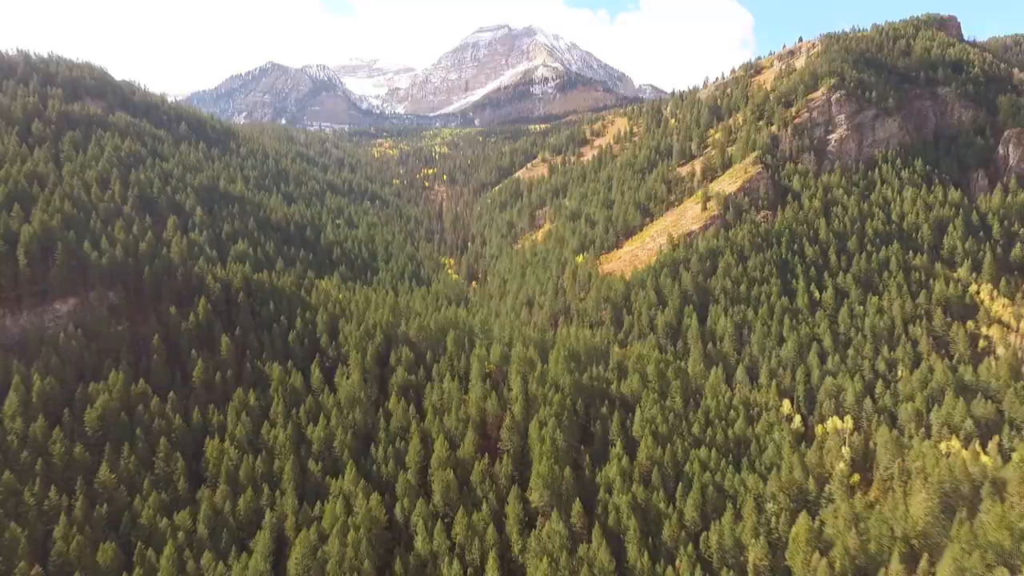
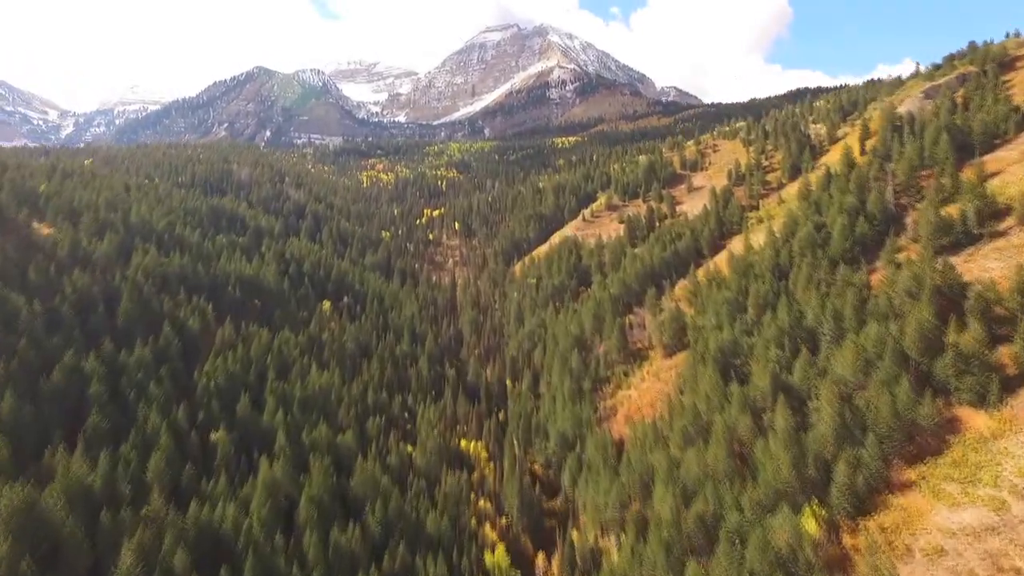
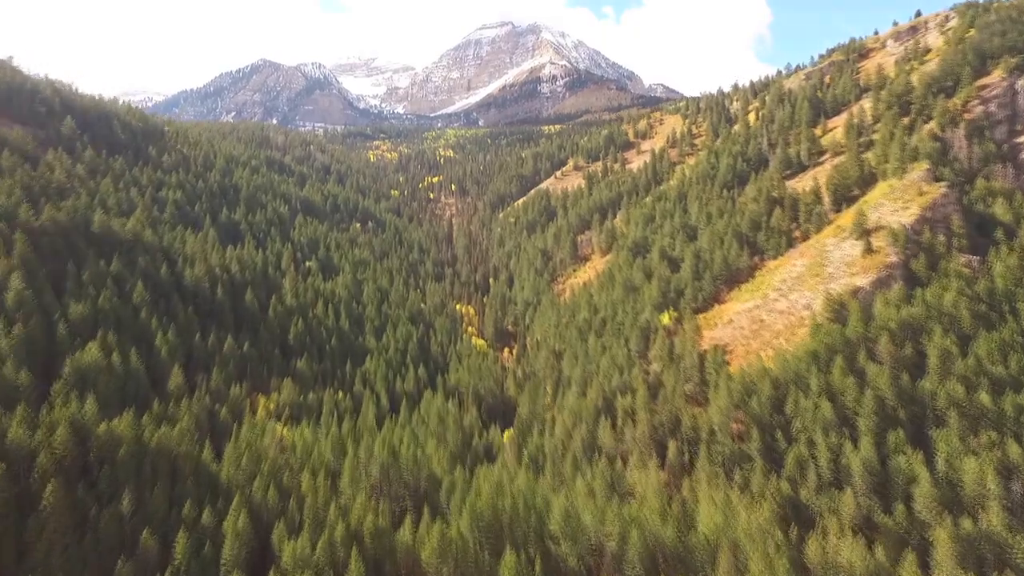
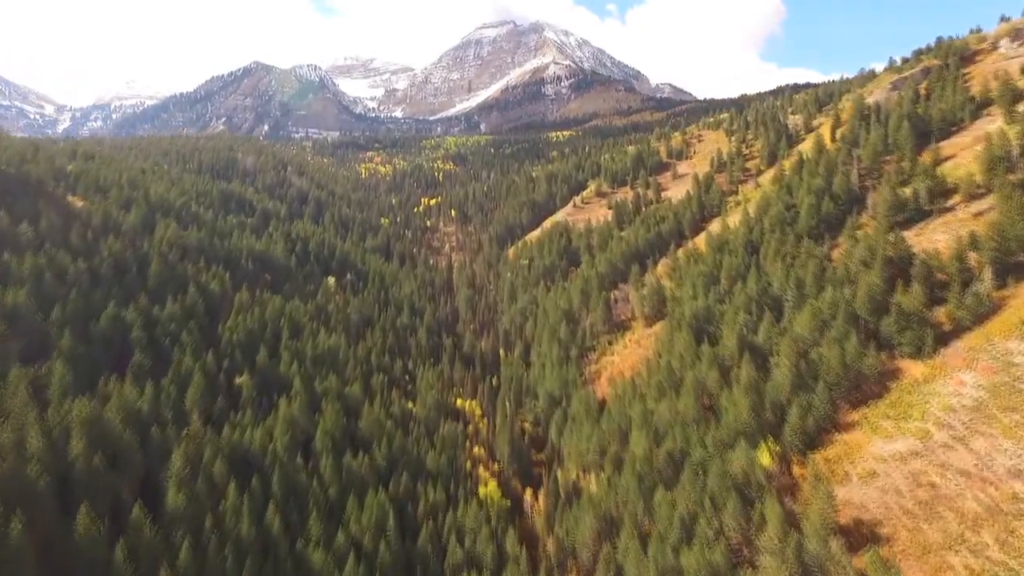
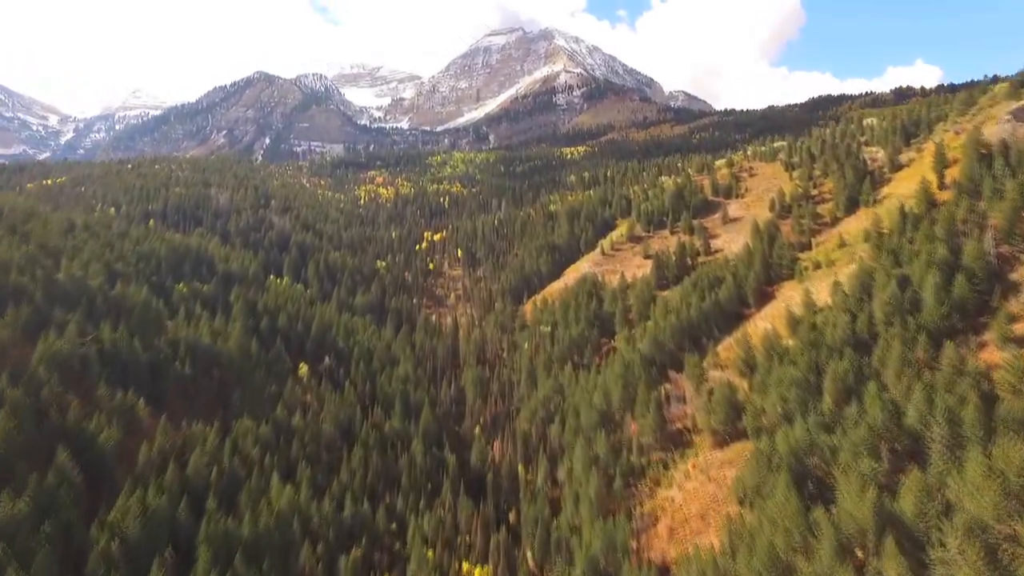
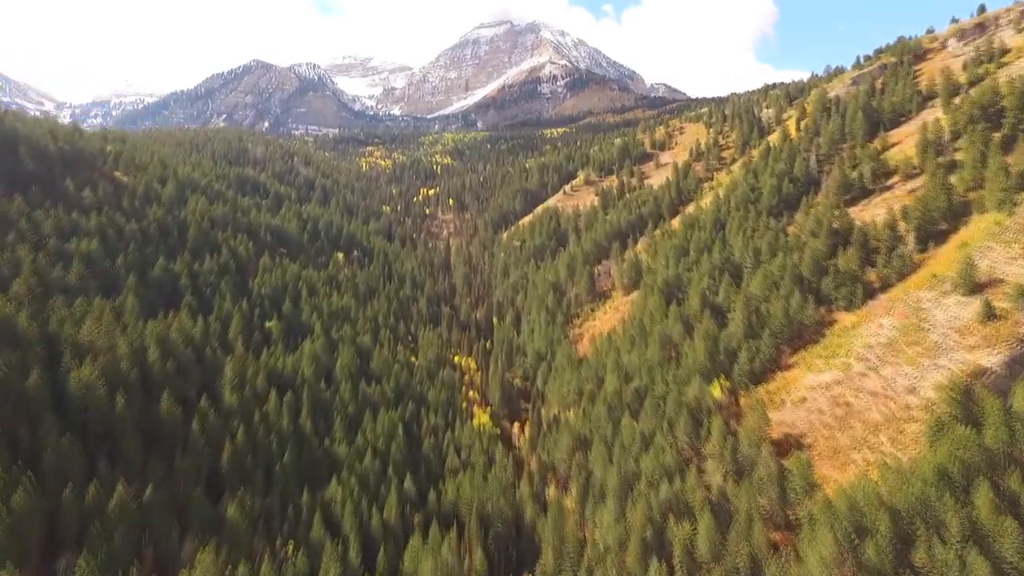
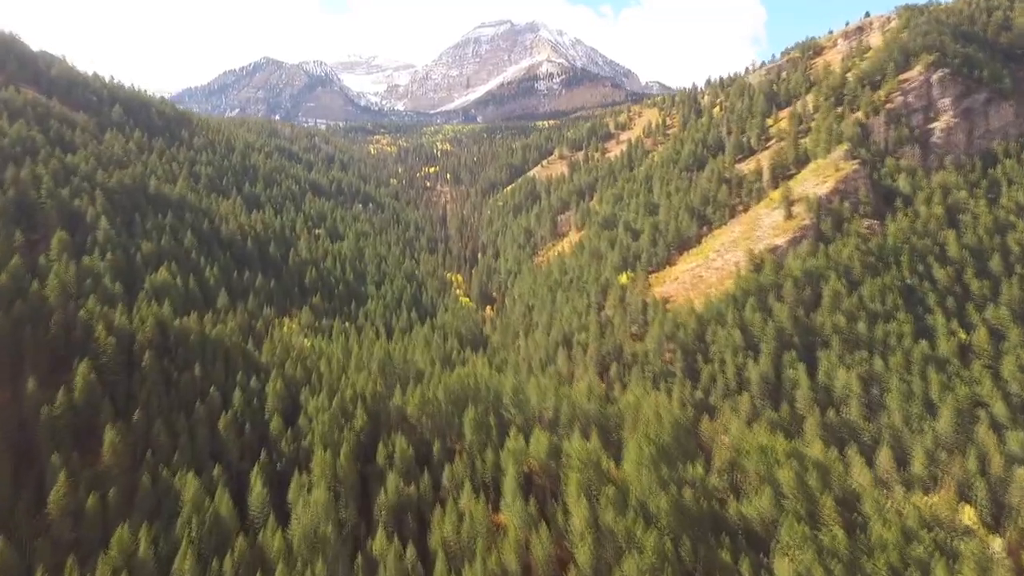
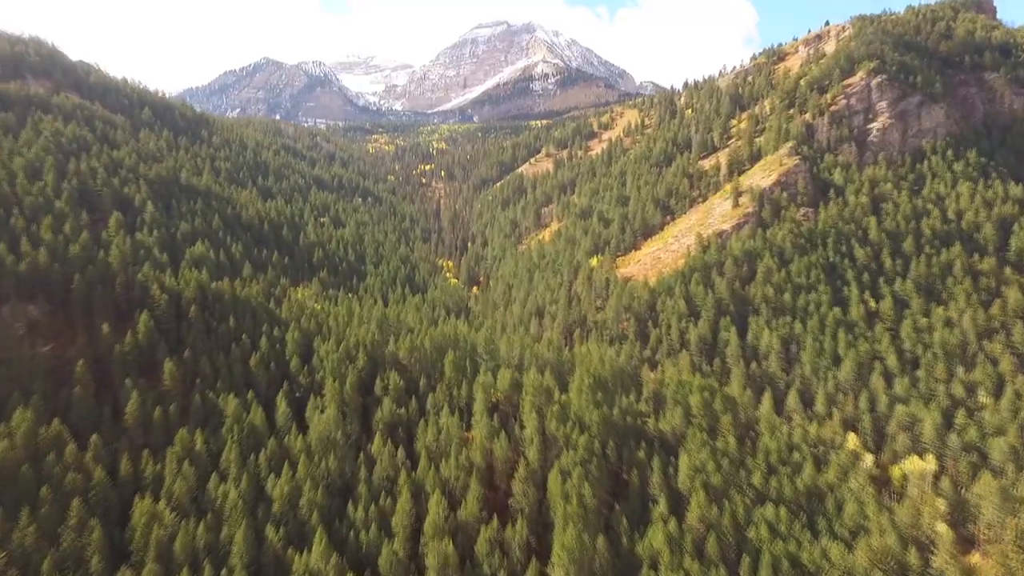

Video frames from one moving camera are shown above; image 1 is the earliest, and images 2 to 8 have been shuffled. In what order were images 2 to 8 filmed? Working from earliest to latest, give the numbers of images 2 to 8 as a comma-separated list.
8, 7, 3, 6, 4, 2, 5
